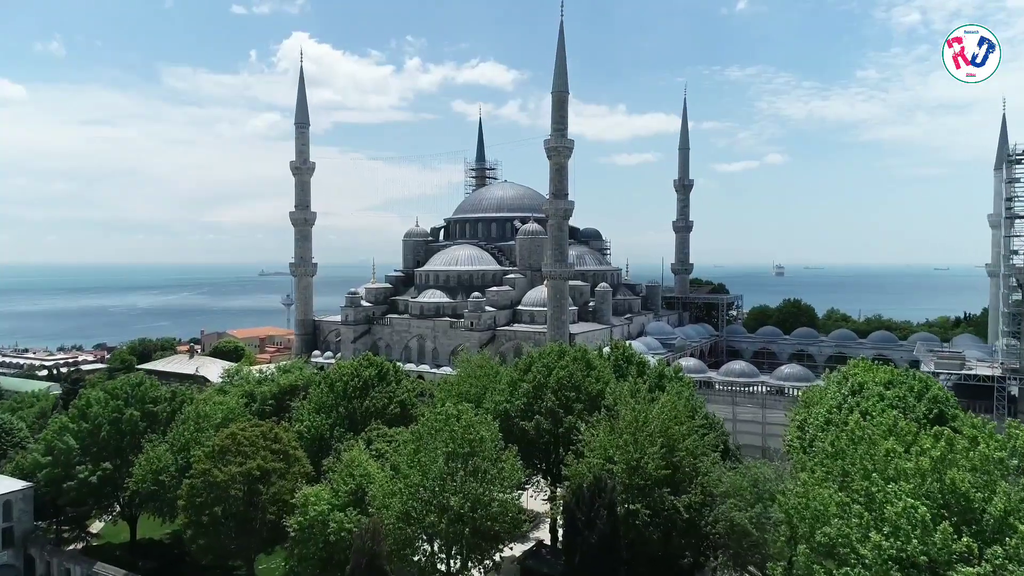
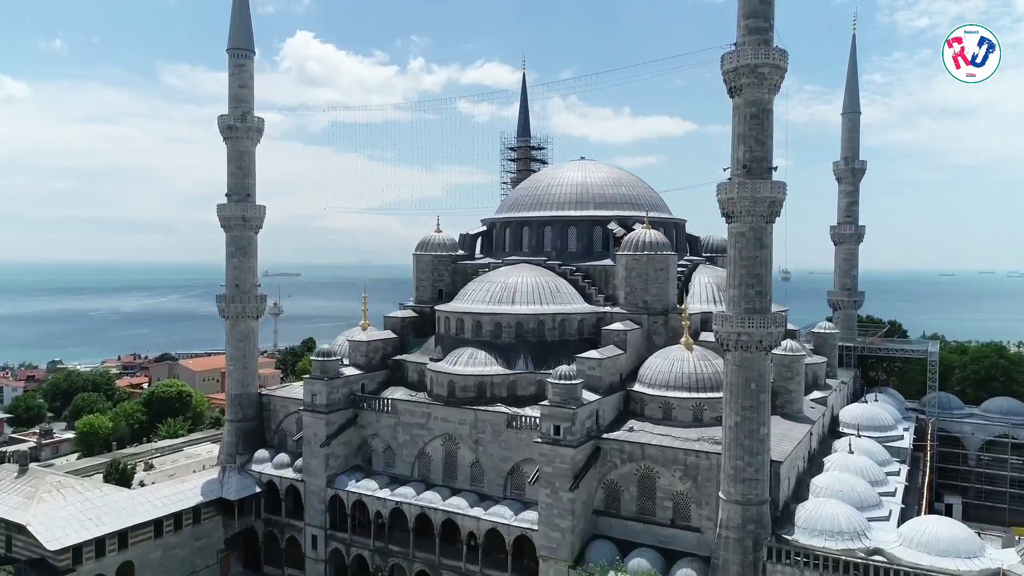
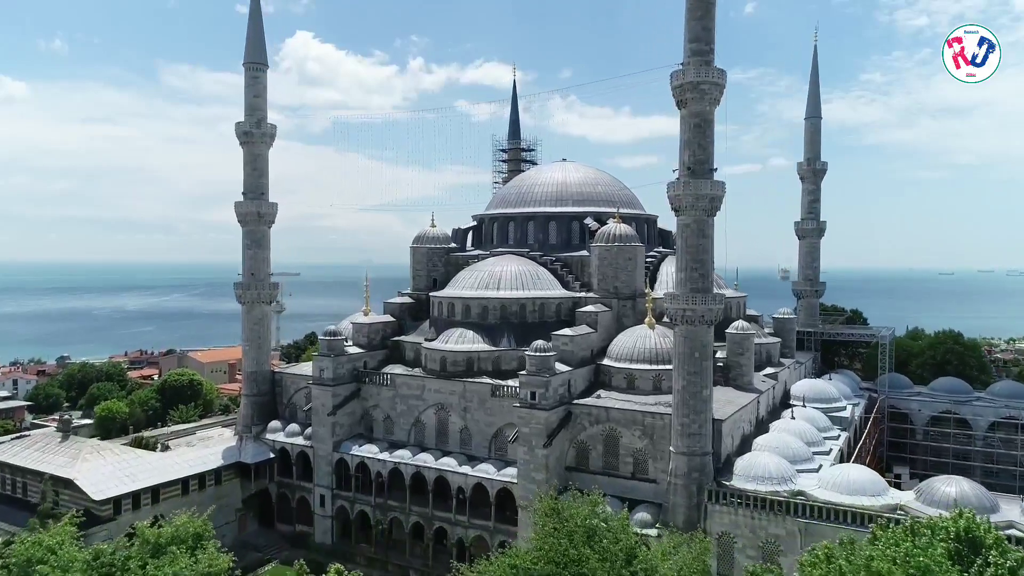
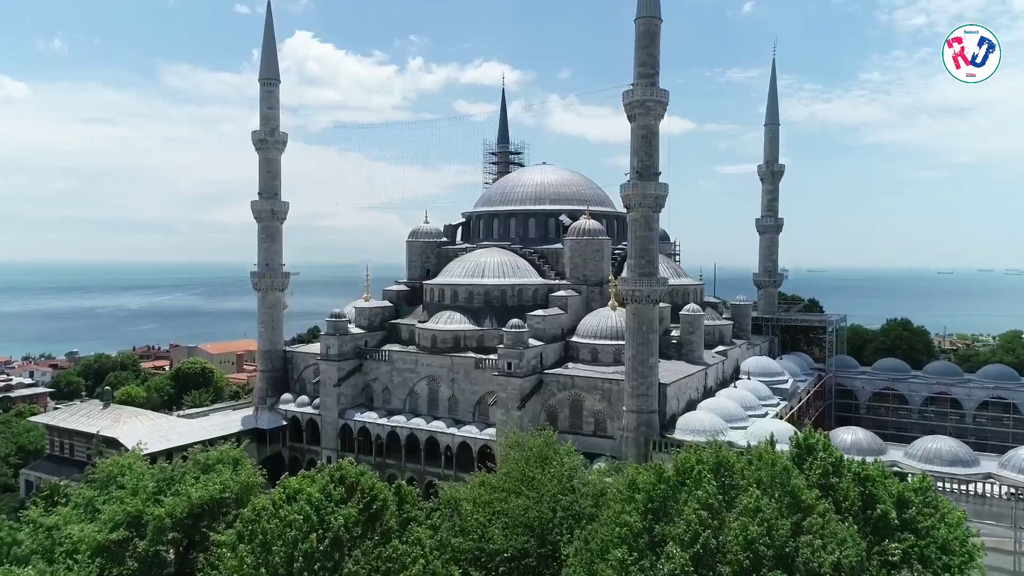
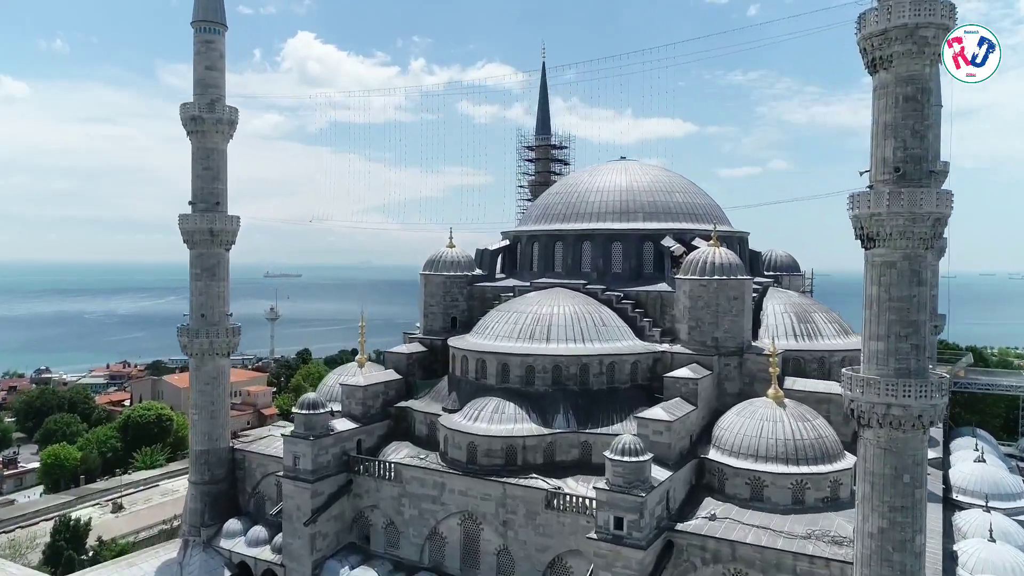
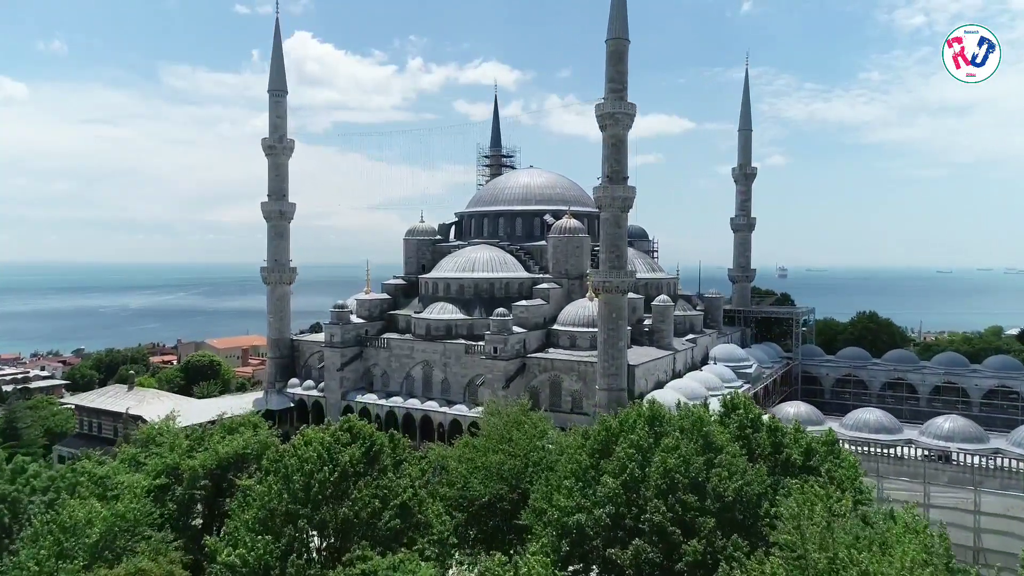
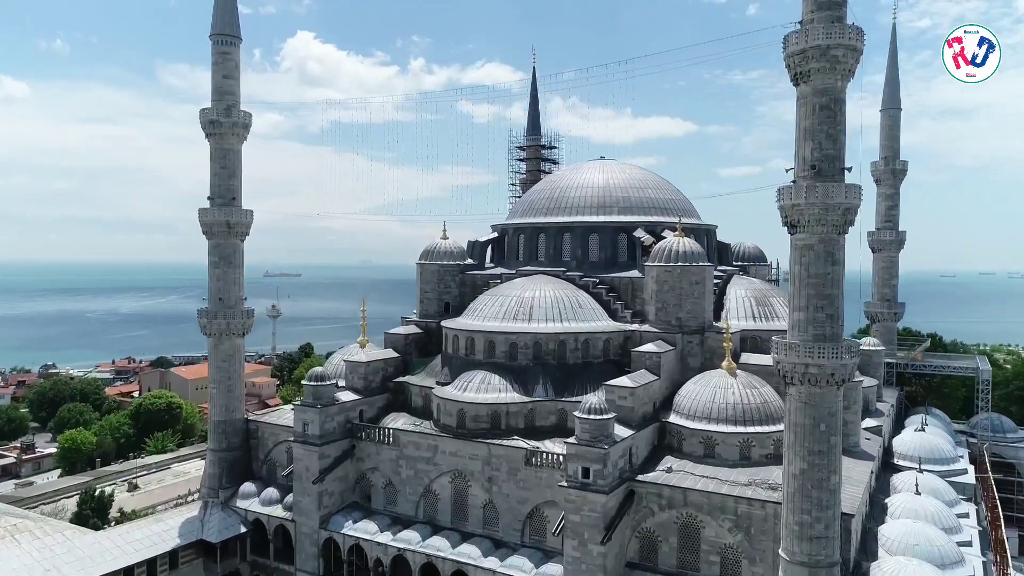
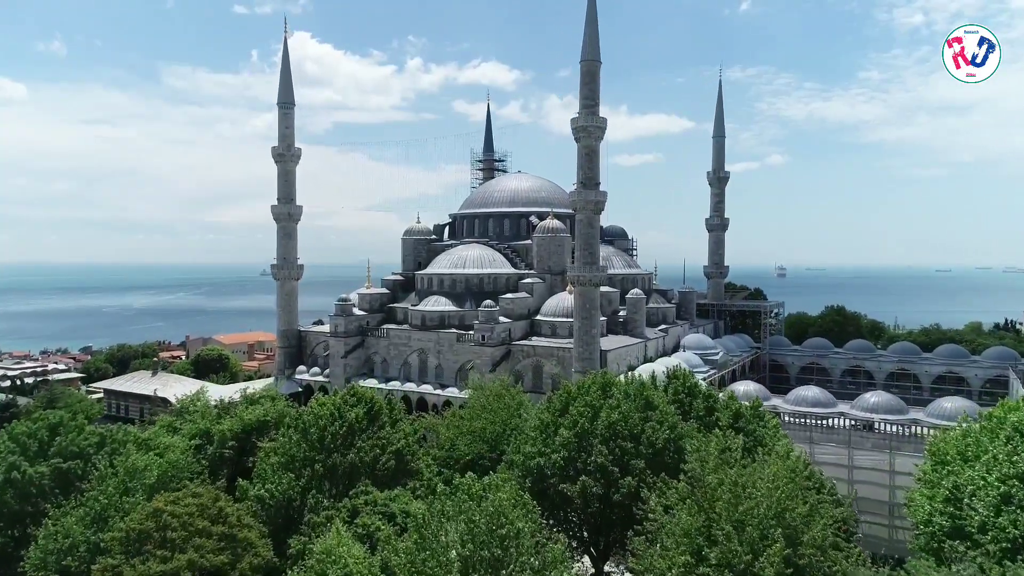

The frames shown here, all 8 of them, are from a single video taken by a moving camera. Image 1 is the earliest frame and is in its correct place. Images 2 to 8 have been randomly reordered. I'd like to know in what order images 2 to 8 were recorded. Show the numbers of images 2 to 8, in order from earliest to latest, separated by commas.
8, 6, 4, 3, 2, 7, 5
